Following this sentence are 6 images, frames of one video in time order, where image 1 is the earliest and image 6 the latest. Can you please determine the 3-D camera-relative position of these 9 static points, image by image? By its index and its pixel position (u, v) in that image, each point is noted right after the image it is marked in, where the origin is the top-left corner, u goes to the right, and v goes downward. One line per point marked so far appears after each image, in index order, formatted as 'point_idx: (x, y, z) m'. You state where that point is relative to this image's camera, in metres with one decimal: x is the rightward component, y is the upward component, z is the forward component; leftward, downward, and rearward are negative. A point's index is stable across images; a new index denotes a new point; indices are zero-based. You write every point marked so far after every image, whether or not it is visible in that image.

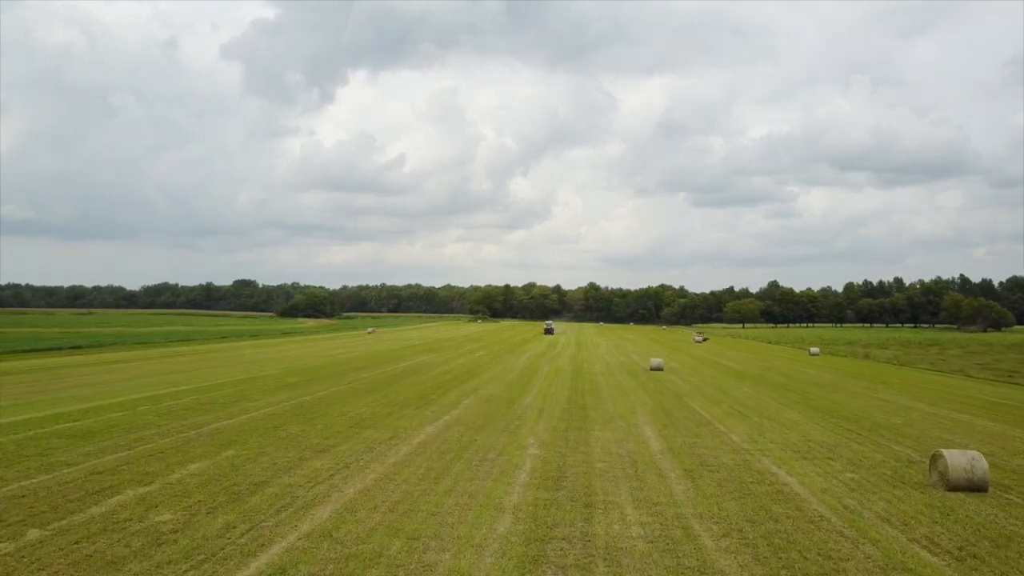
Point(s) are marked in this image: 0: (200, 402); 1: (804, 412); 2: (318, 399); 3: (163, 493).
0: (-8.4, -3.1, +17.9) m
1: (+7.9, -3.3, +18.1) m
2: (-5.5, -3.1, +19.0) m
3: (-4.7, -2.7, +8.9) m
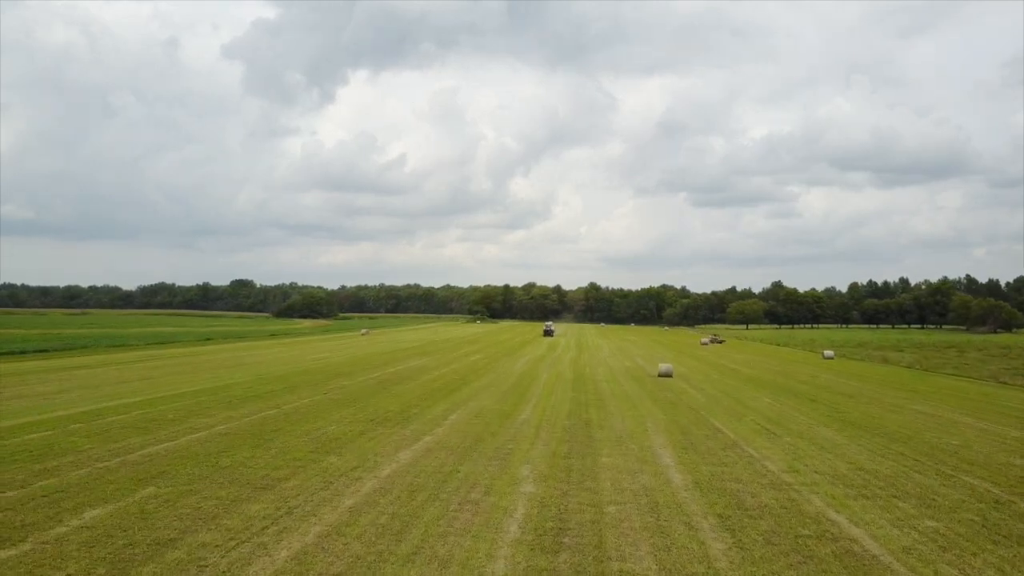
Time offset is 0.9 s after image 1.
0: (-8.5, -3.0, +15.6) m
1: (+7.8, -3.3, +15.8) m
2: (-5.7, -3.1, +16.7) m
3: (-4.8, -2.7, +6.6) m
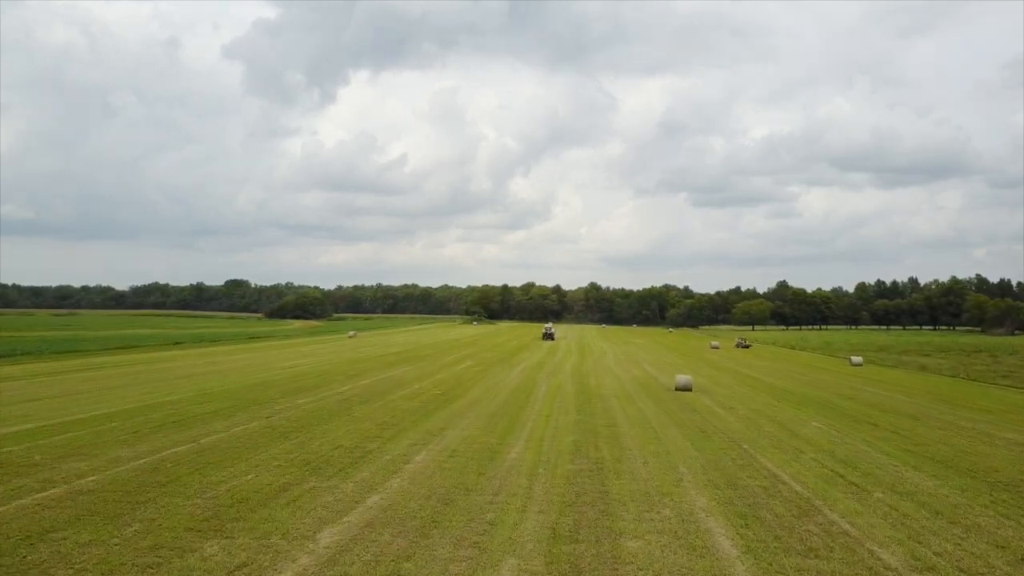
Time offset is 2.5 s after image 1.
0: (-8.8, -3.0, +11.6) m
1: (+7.5, -3.3, +11.8) m
2: (-5.9, -3.1, +12.7) m
3: (-5.1, -2.7, +2.6) m
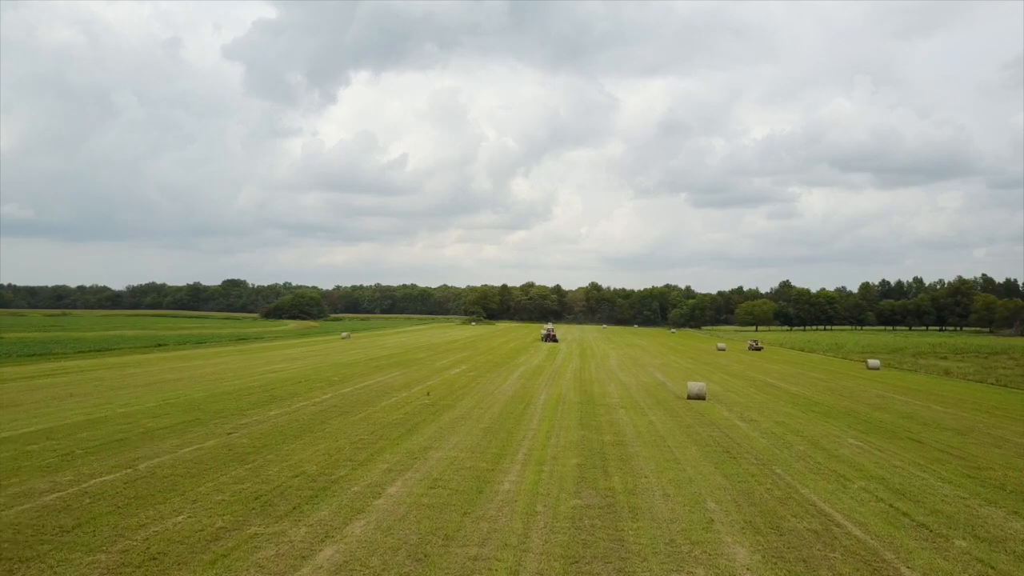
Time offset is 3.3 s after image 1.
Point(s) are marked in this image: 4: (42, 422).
0: (-8.9, -2.9, +9.6) m
1: (+7.4, -3.2, +9.8) m
2: (-6.0, -3.0, +10.7) m
3: (-5.2, -2.6, +0.6) m
4: (-11.0, -3.1, +15.5) m
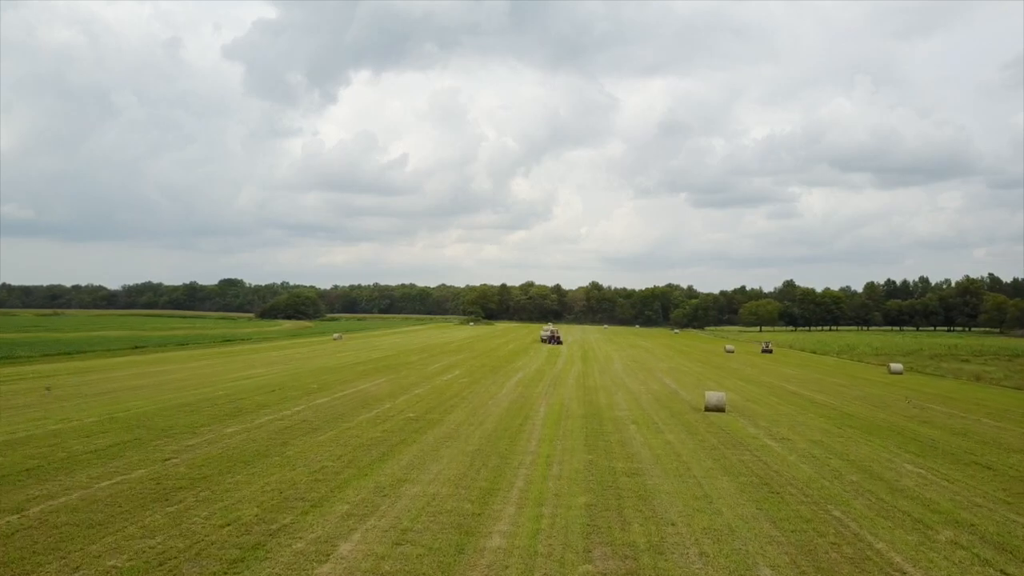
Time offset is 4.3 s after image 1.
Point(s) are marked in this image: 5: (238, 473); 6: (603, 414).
0: (-9.0, -2.9, +7.2) m
1: (+7.3, -3.2, +7.4) m
2: (-6.1, -3.0, +8.3) m
3: (-5.3, -2.6, -1.8) m
4: (-11.1, -3.1, +13.1) m
5: (-4.6, -3.1, +11.2) m
6: (+2.4, -3.4, +18.0) m
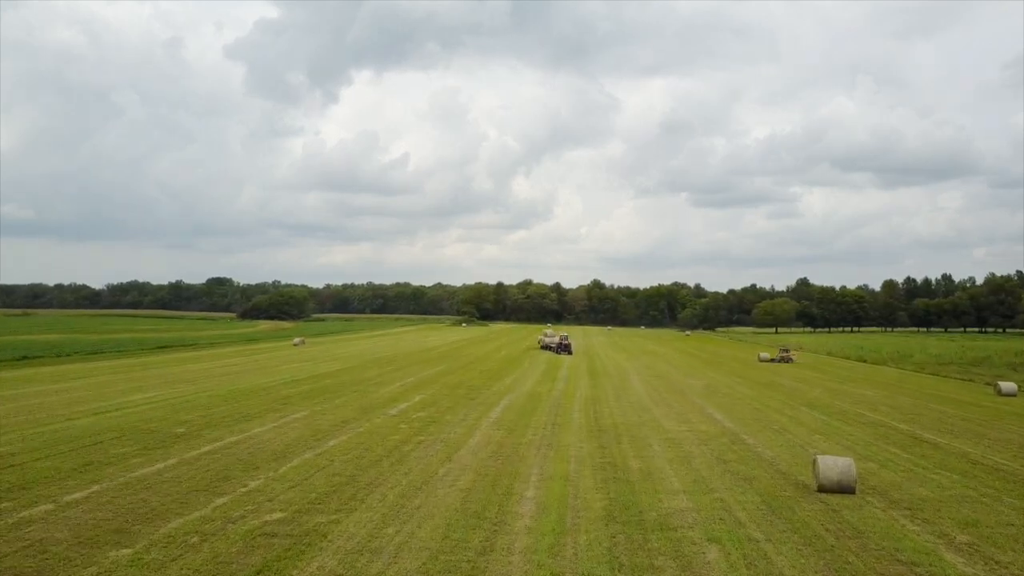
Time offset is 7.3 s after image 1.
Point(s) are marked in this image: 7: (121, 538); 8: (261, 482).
0: (-9.5, -2.6, -1.2) m
1: (+6.8, -2.9, -1.0) m
2: (-6.7, -2.7, -0.1) m
3: (-5.8, -2.3, -10.2) m
4: (-11.6, -2.8, +4.7) m
5: (-5.1, -2.8, +2.7) m
6: (+1.9, -3.2, +9.5) m
7: (-4.7, -3.0, +8.2) m
8: (-4.0, -3.1, +10.7) m
